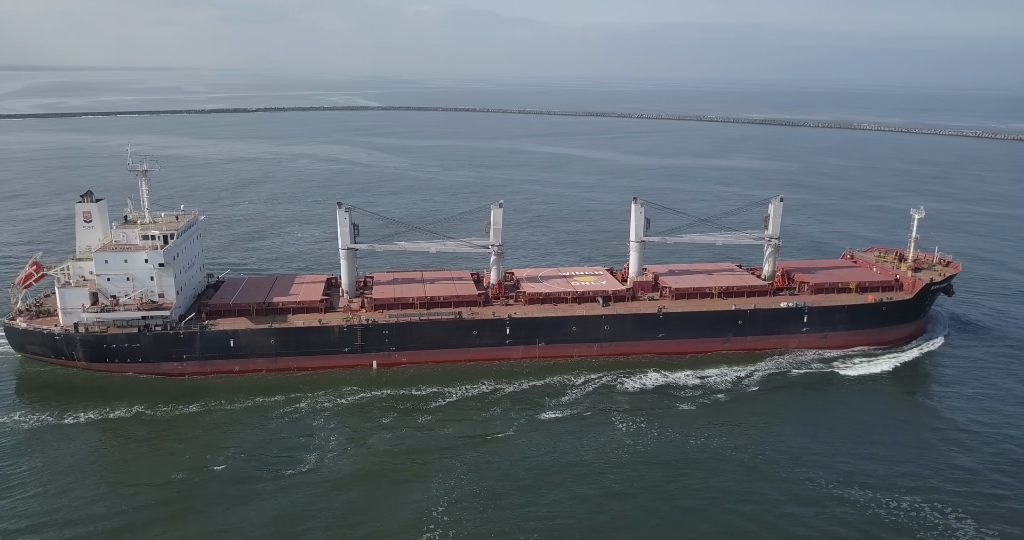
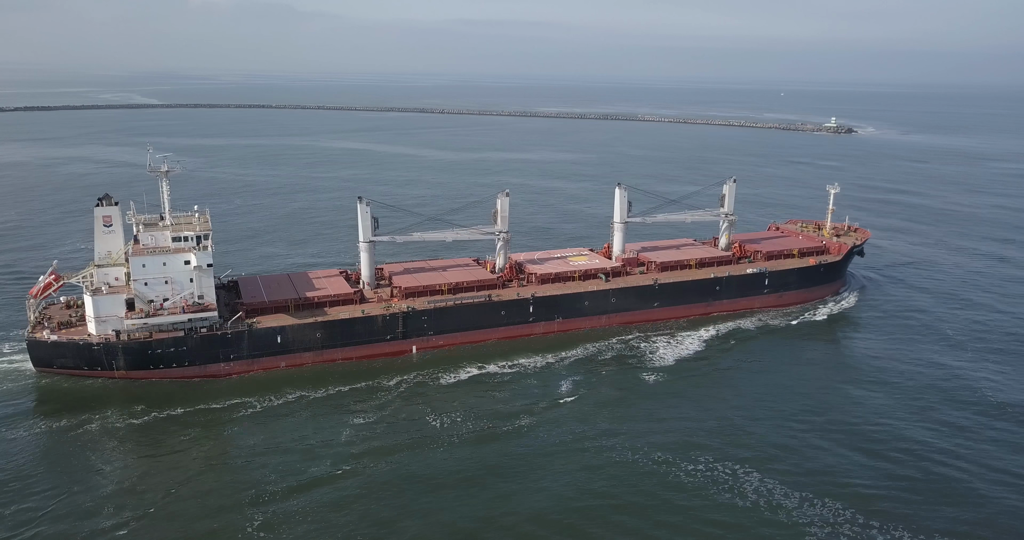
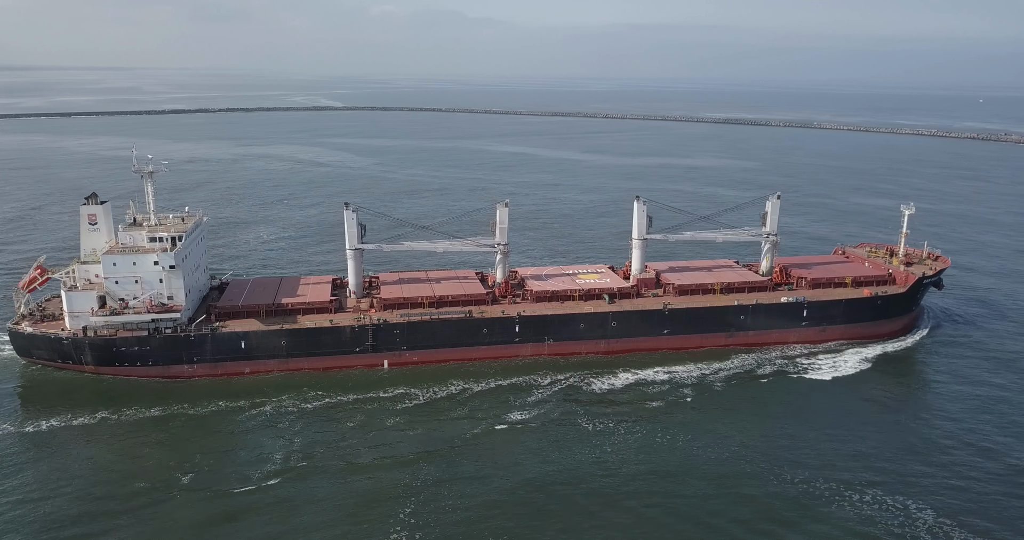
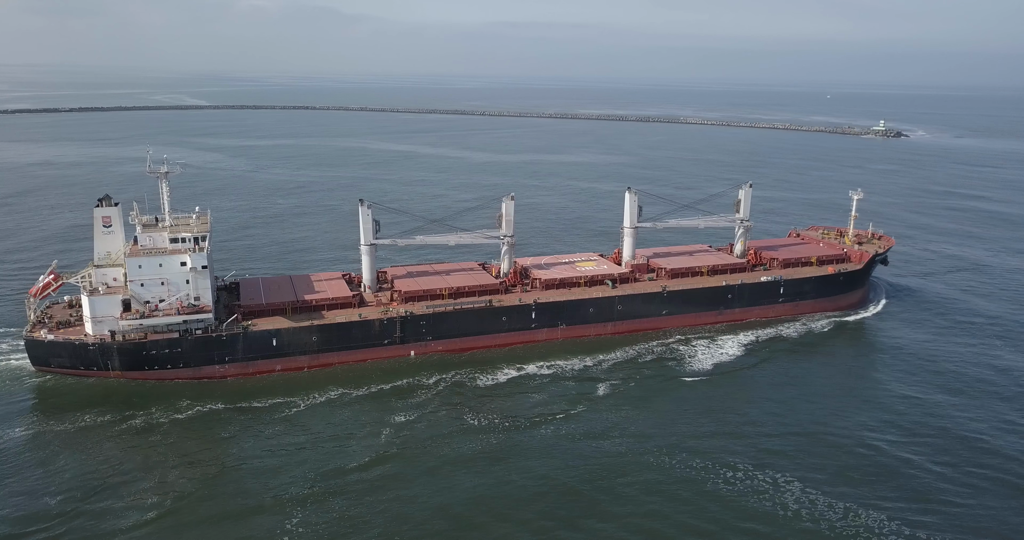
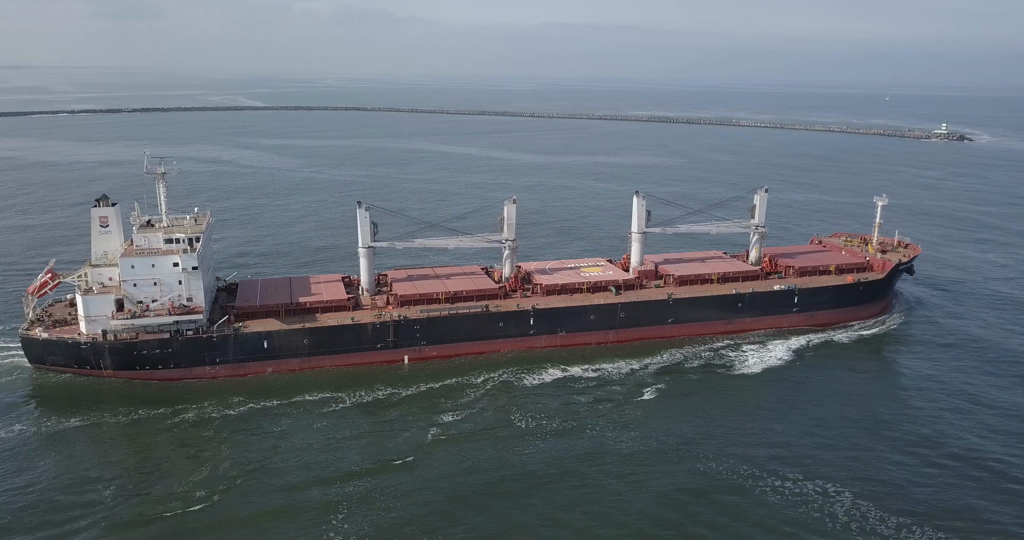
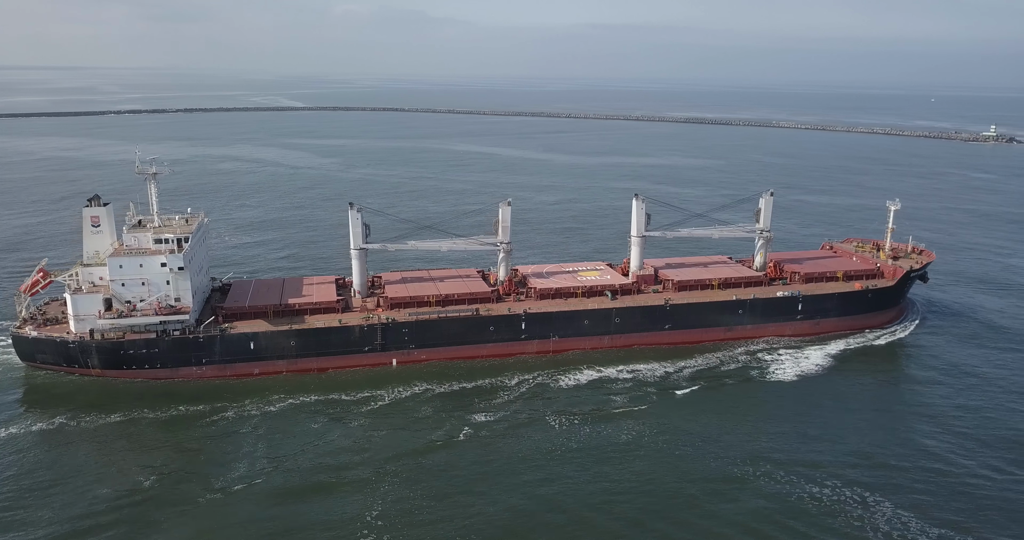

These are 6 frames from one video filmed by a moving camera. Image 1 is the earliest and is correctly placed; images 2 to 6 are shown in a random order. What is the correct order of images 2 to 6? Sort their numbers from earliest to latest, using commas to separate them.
3, 6, 5, 4, 2
